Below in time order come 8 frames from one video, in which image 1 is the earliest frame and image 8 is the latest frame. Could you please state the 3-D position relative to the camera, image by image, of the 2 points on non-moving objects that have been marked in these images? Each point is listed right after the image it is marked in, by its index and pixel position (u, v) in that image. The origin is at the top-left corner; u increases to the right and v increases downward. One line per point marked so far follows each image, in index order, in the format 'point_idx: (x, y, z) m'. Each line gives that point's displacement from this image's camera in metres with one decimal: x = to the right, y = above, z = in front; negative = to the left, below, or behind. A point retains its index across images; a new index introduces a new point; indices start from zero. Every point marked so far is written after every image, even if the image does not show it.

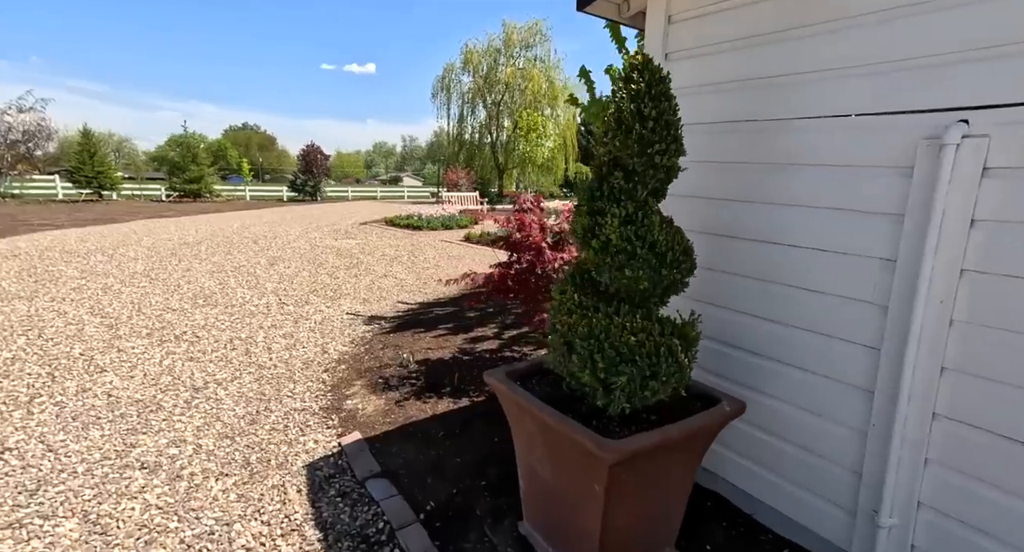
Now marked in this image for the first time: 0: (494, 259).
0: (-0.2, +0.1, +8.5) m
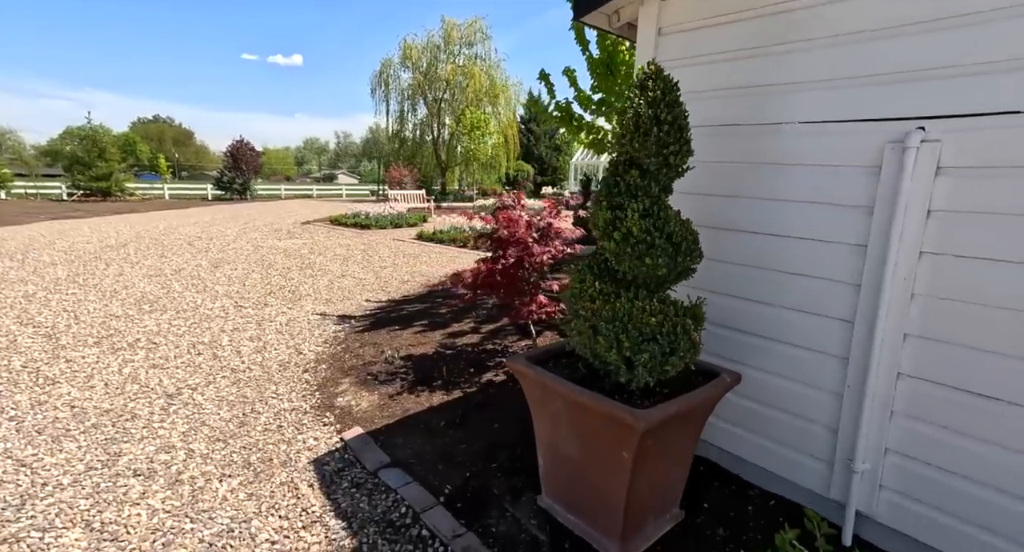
0: (-0.9, +0.2, +8.6) m
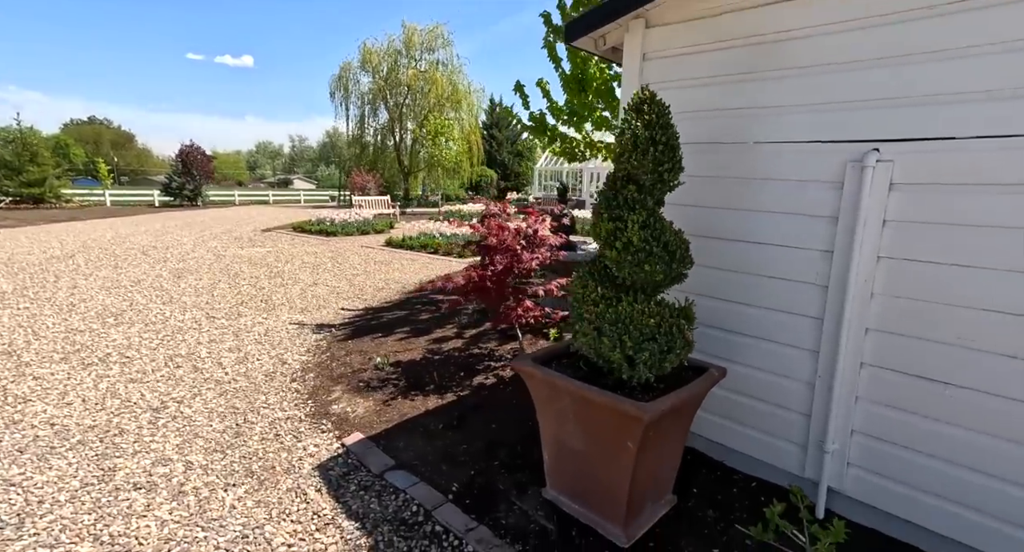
0: (-1.4, +0.1, +8.7) m
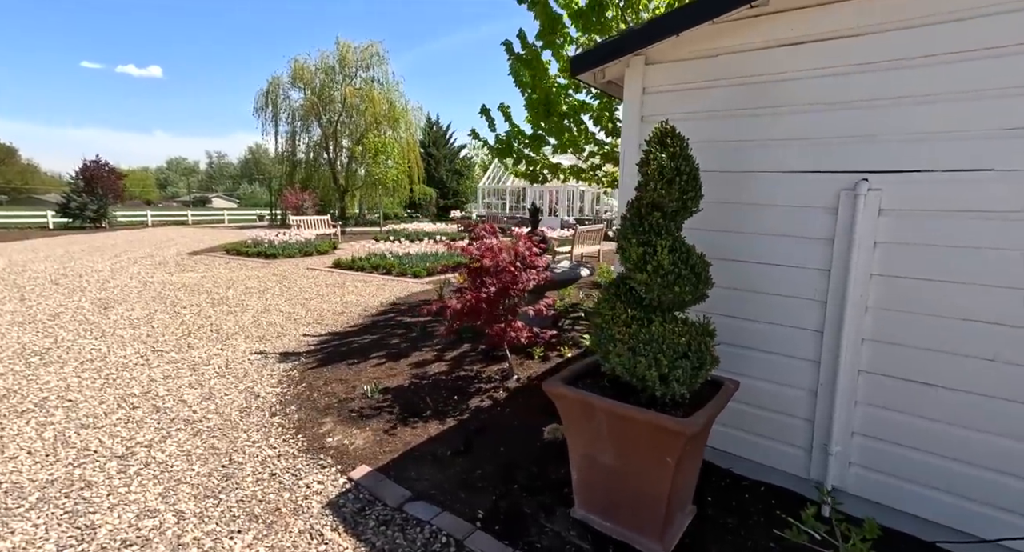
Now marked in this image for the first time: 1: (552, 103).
0: (-2.1, -0.3, +8.5) m
1: (+0.4, +1.8, +5.7) m
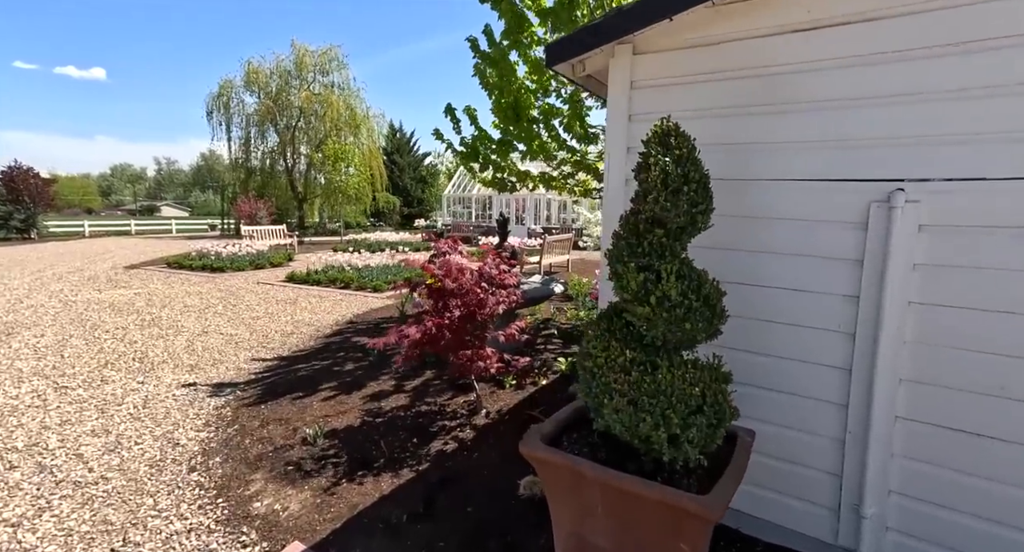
0: (-2.6, -0.5, +7.9) m
1: (+0.1, +1.6, +5.2) m
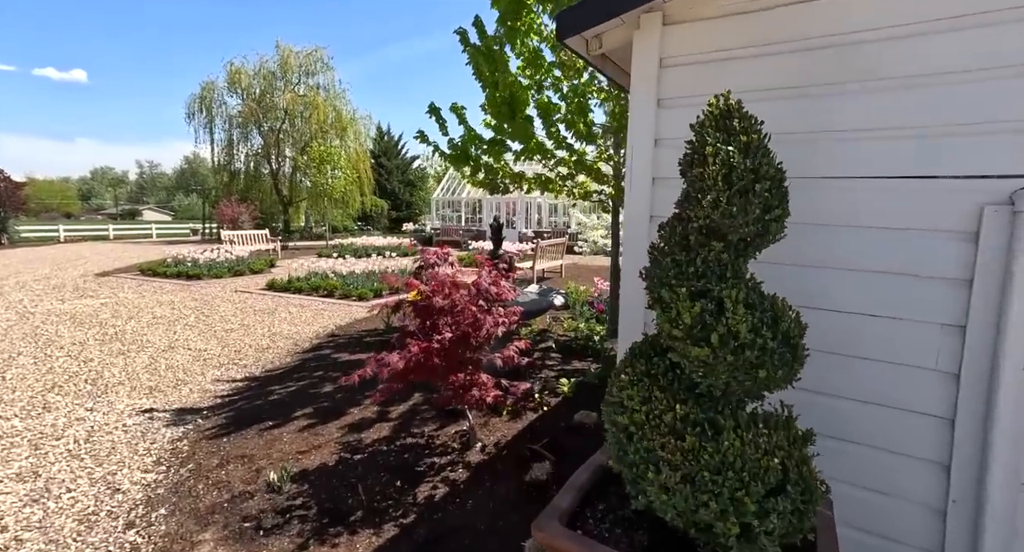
0: (-2.7, -0.6, +7.3) m
1: (0.0, +1.5, +4.8) m
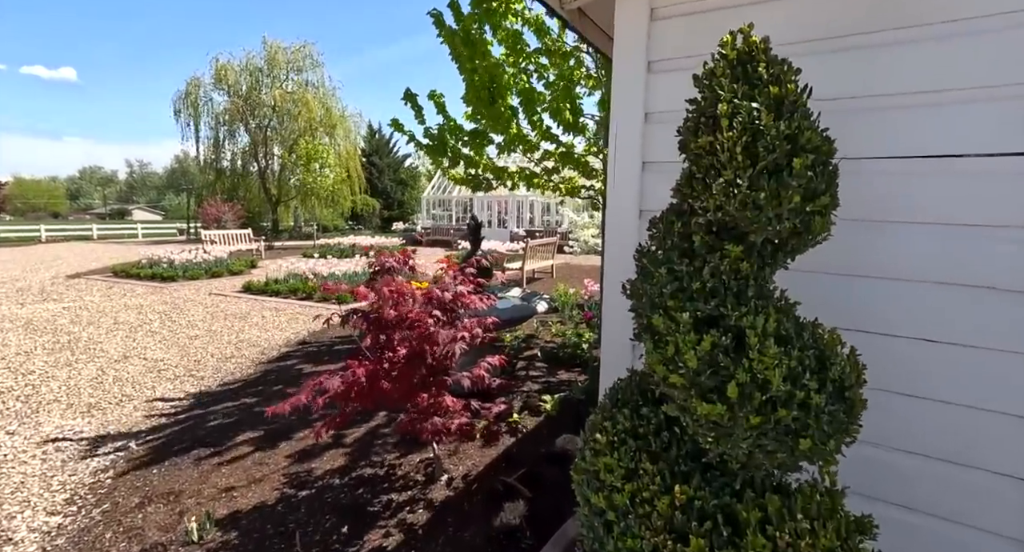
0: (-2.9, -0.6, +6.9) m
1: (-0.1, +1.5, +4.4) m
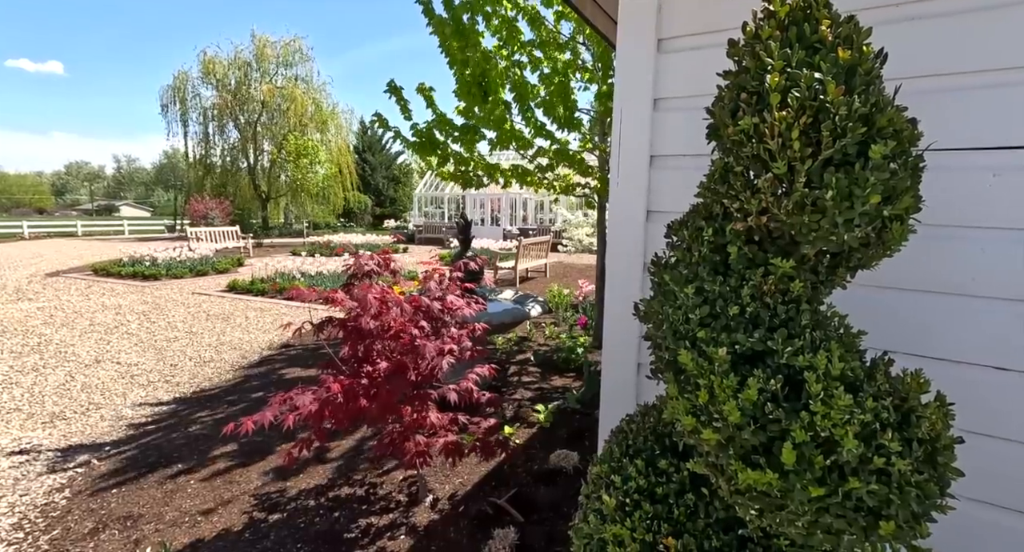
0: (-3.0, -0.6, +6.6) m
1: (-0.2, +1.5, +4.1) m
